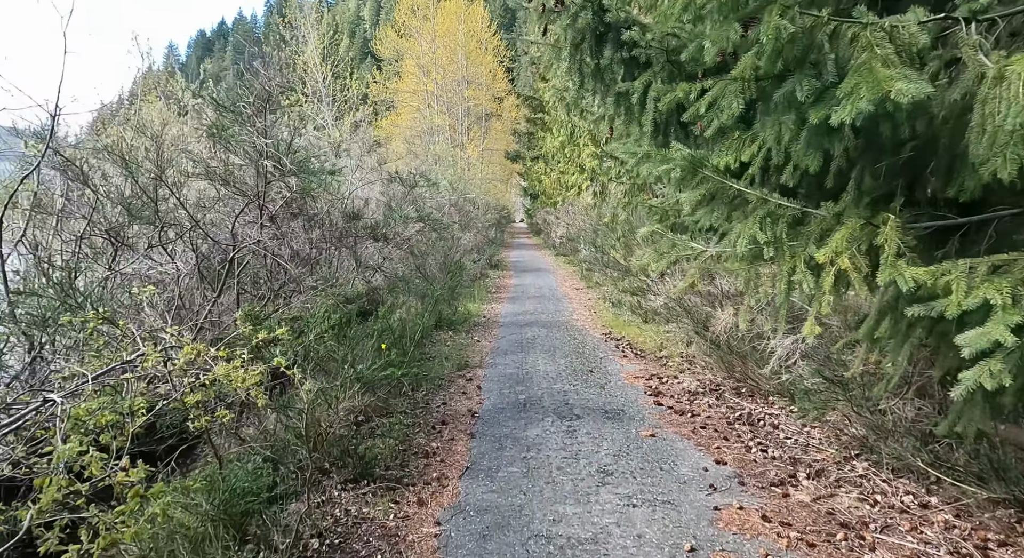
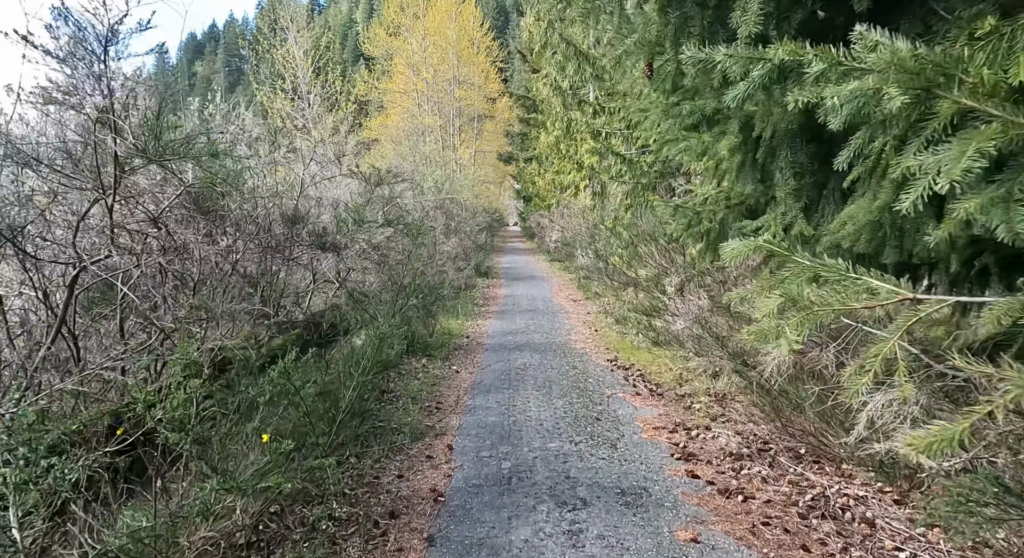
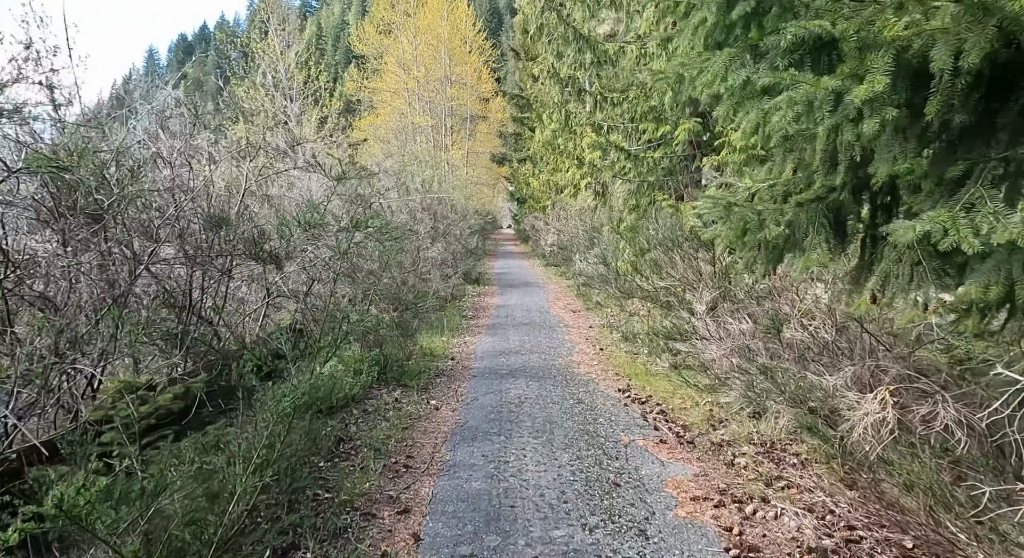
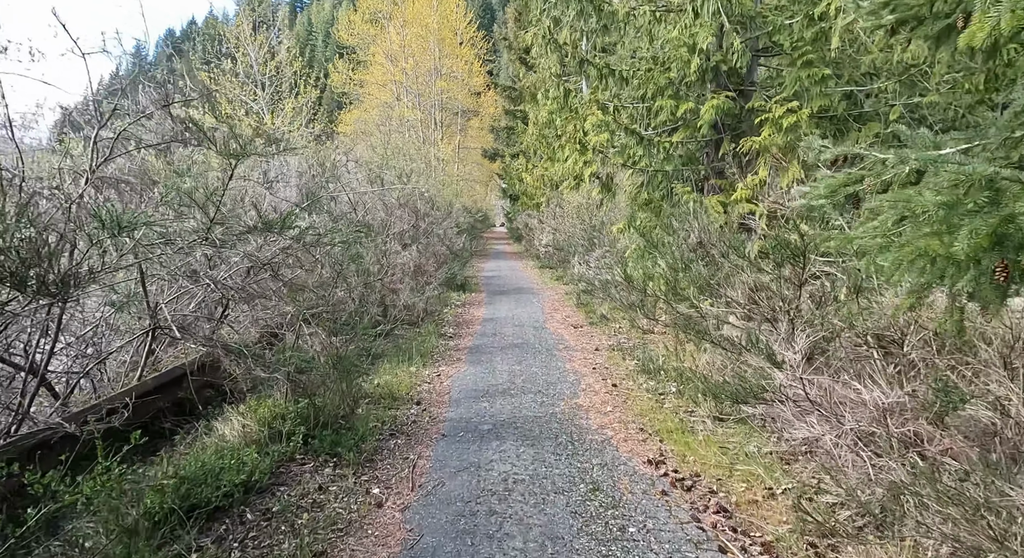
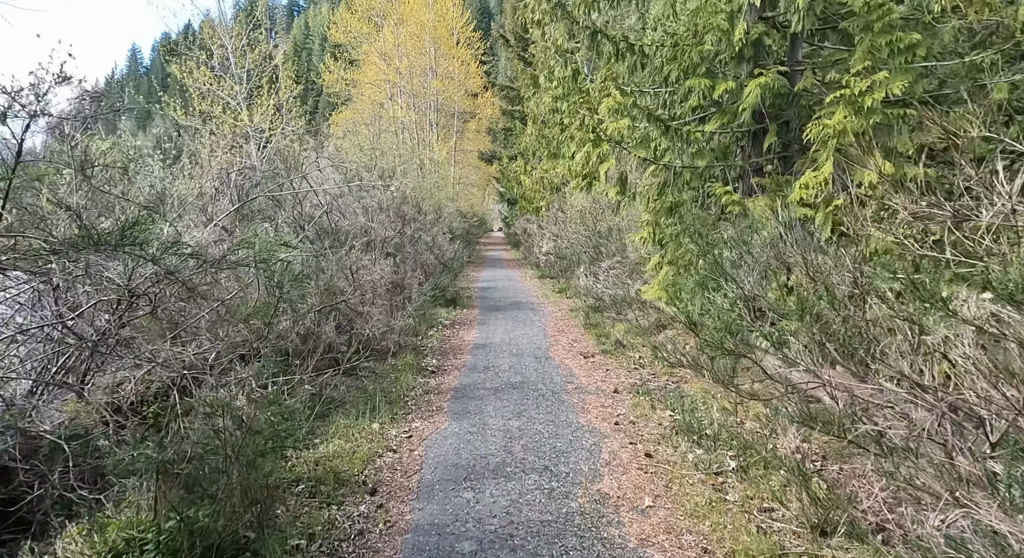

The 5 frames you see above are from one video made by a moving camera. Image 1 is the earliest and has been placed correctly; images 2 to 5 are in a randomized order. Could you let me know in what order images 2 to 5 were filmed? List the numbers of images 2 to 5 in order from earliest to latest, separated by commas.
2, 3, 4, 5
